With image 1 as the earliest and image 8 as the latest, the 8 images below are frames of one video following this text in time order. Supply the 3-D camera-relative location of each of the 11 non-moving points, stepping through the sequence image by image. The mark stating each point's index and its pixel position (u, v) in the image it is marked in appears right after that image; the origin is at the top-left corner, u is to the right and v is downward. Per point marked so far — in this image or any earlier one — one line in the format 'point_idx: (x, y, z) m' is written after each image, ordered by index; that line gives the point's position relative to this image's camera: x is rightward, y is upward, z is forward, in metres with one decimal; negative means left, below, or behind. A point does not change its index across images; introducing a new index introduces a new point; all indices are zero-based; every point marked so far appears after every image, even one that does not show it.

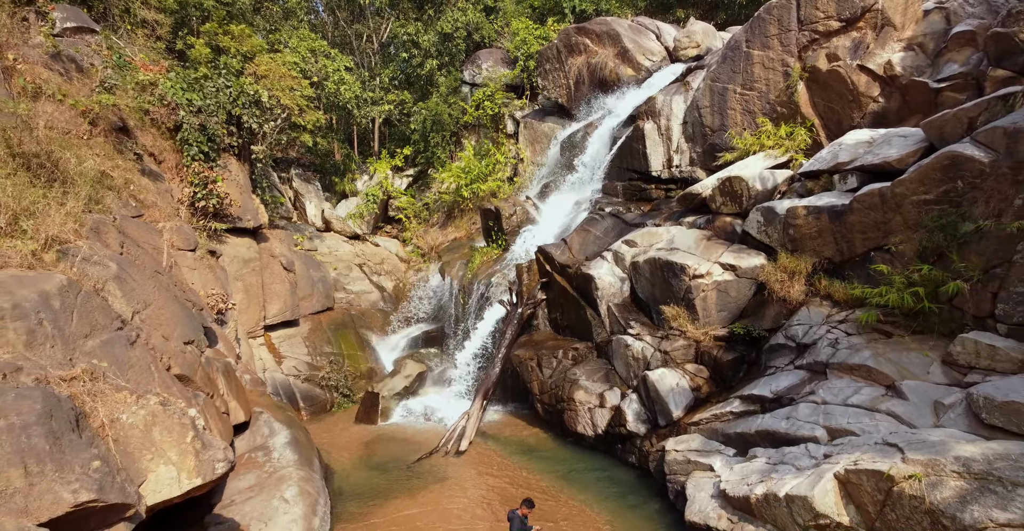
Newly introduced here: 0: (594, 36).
0: (+2.4, +6.7, +17.3) m
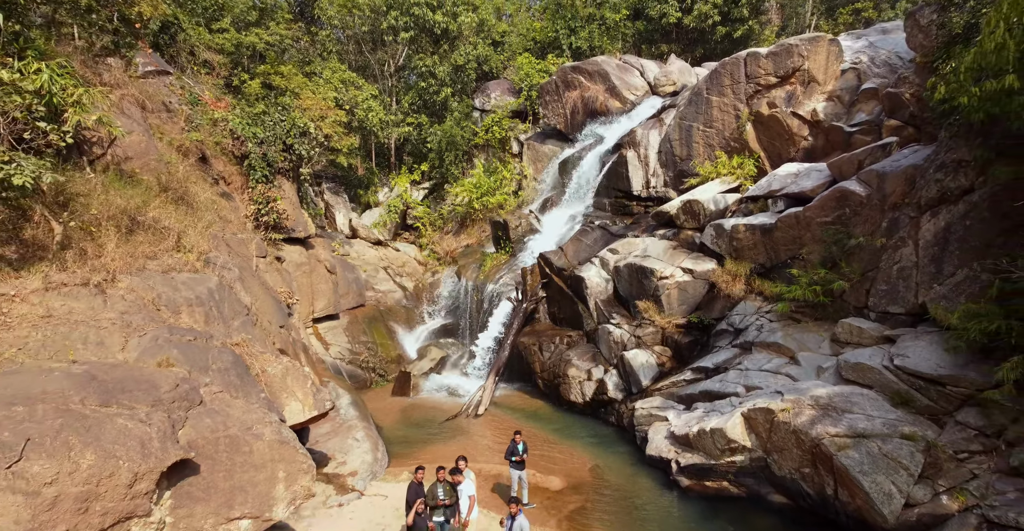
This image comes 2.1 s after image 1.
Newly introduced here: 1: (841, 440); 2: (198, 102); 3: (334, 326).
0: (+2.6, +6.6, +20.1) m
1: (+4.3, -2.3, +7.4) m
2: (-8.4, +4.5, +15.3) m
3: (-5.1, -1.6, +16.2) m
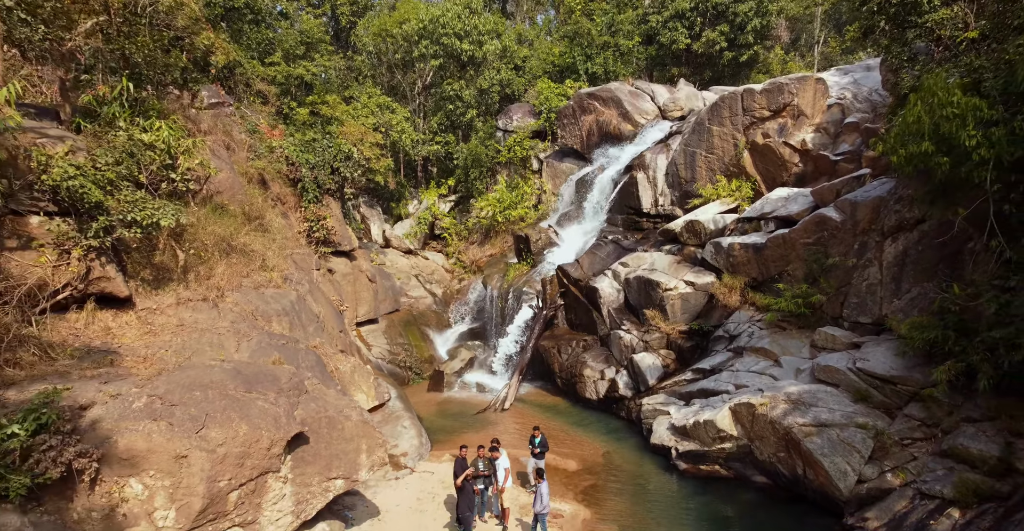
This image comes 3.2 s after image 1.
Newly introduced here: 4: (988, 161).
0: (+3.4, +6.2, +21.8) m
1: (+4.7, -2.6, +9.1) m
2: (-7.8, +4.2, +17.4) m
3: (-4.4, -1.9, +18.1) m
4: (+5.9, +1.3, +7.1) m
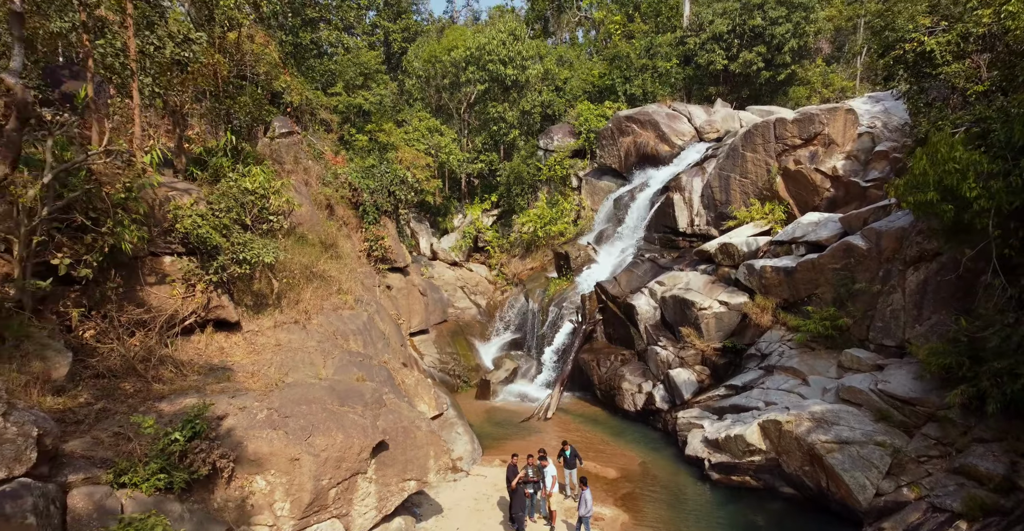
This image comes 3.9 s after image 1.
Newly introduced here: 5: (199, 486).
0: (+5.1, +5.7, +22.8) m
1: (+5.5, -3.1, +10.0) m
2: (-6.3, +3.6, +19.1) m
3: (-3.0, -2.5, +19.6) m
4: (+6.6, +0.8, +7.9) m
5: (-3.9, -2.7, +7.1) m
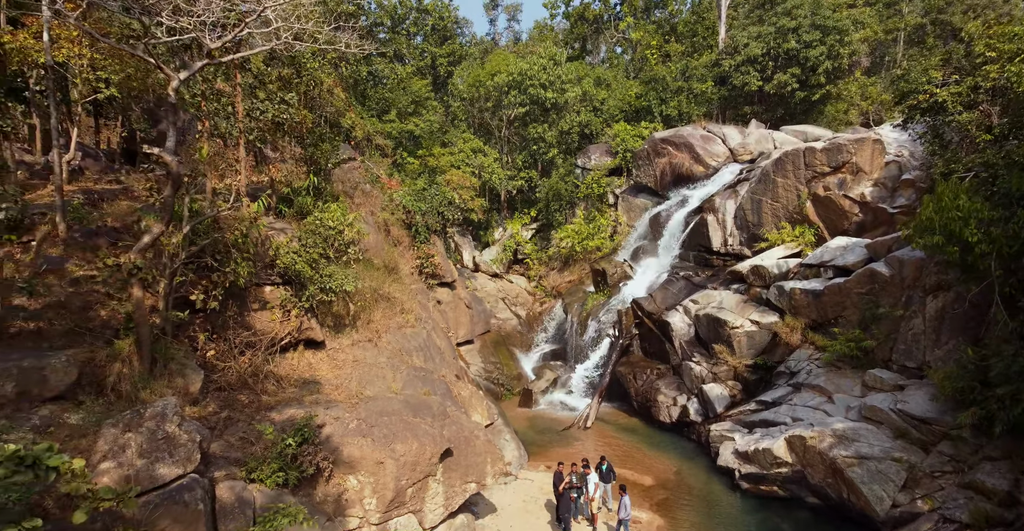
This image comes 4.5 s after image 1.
0: (+6.8, +5.0, +23.8) m
1: (+6.5, -3.7, +11.0) m
2: (-4.9, +3.0, +20.8) m
3: (-1.5, -3.1, +21.0) m
4: (+7.4, +0.2, +8.9) m
5: (-3.1, -3.3, +8.6) m
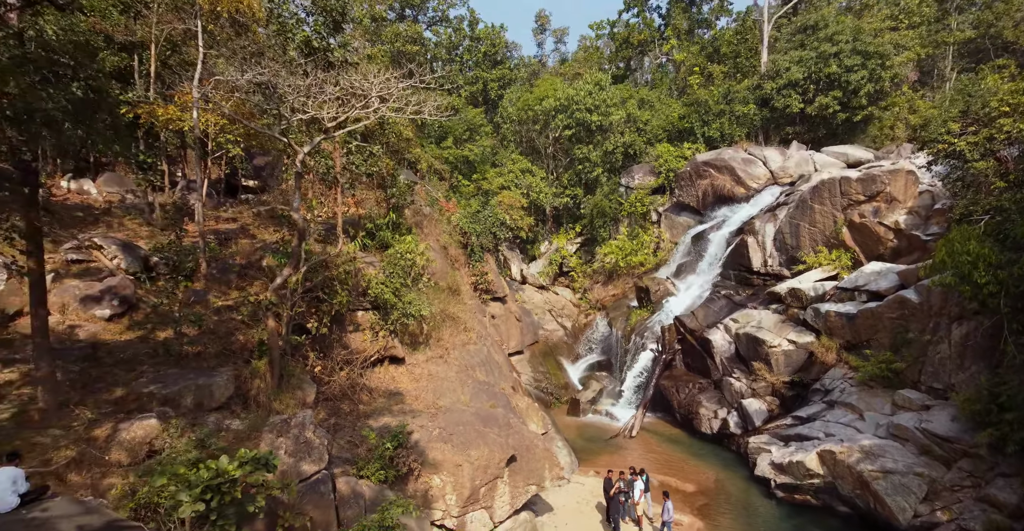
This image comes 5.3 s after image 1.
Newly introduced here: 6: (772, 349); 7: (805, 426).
0: (+8.9, +4.3, +24.9) m
1: (+7.7, -4.4, +12.1) m
2: (-2.9, +2.3, +22.7) m
3: (+0.5, -3.8, +22.7) m
4: (+8.5, -0.5, +9.9) m
5: (-2.0, -3.9, +10.4) m
6: (+7.7, -2.5, +17.1) m
7: (+7.6, -4.2, +14.9) m
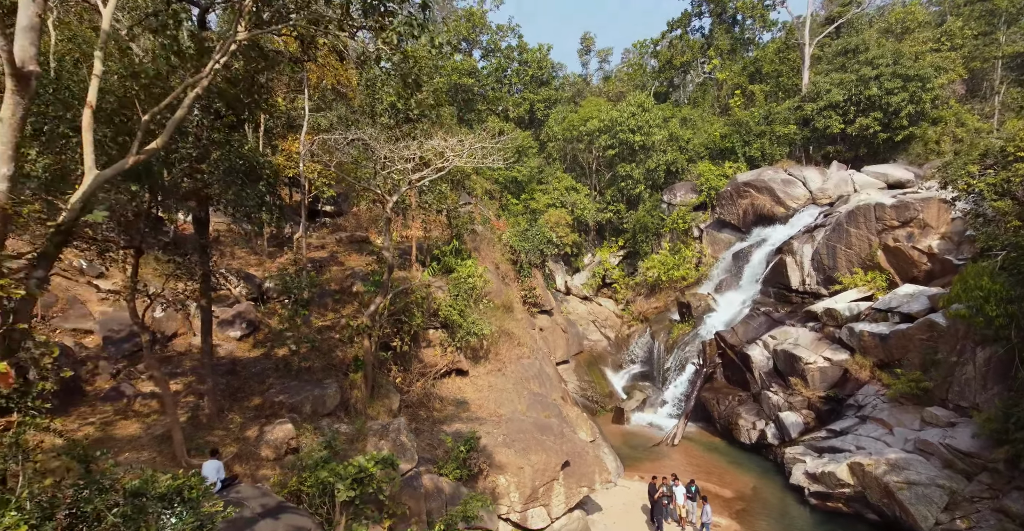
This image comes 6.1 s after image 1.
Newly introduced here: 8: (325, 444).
0: (+11.1, +3.6, +26.0) m
1: (+8.9, -5.0, +13.2) m
2: (-0.9, +1.6, +24.6) m
3: (+2.5, -4.5, +24.3) m
4: (+9.6, -1.1, +11.0) m
5: (-0.8, -4.5, +12.2) m
6: (+9.4, -3.2, +18.2) m
7: (+9.1, -4.8, +16.0) m
8: (-3.2, -3.0, +9.7) m
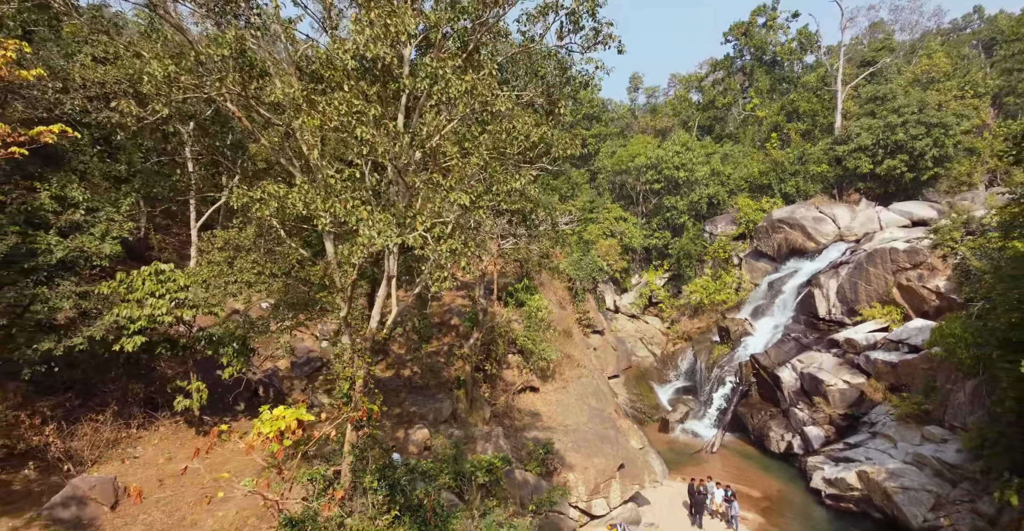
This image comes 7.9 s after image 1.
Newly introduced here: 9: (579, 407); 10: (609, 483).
0: (+14.0, +2.2, +28.8) m
1: (+10.9, -6.3, +16.2) m
2: (+2.0, +0.3, +28.3) m
3: (+5.3, -5.8, +27.8) m
4: (+11.4, -2.4, +14.0) m
5: (+1.1, -5.8, +16.0) m
6: (+11.7, -4.5, +21.1) m
7: (+11.3, -6.1, +19.0) m
8: (-1.4, -4.3, +13.6) m
9: (+2.3, -4.7, +19.2) m
10: (+2.8, -6.3, +16.6) m
